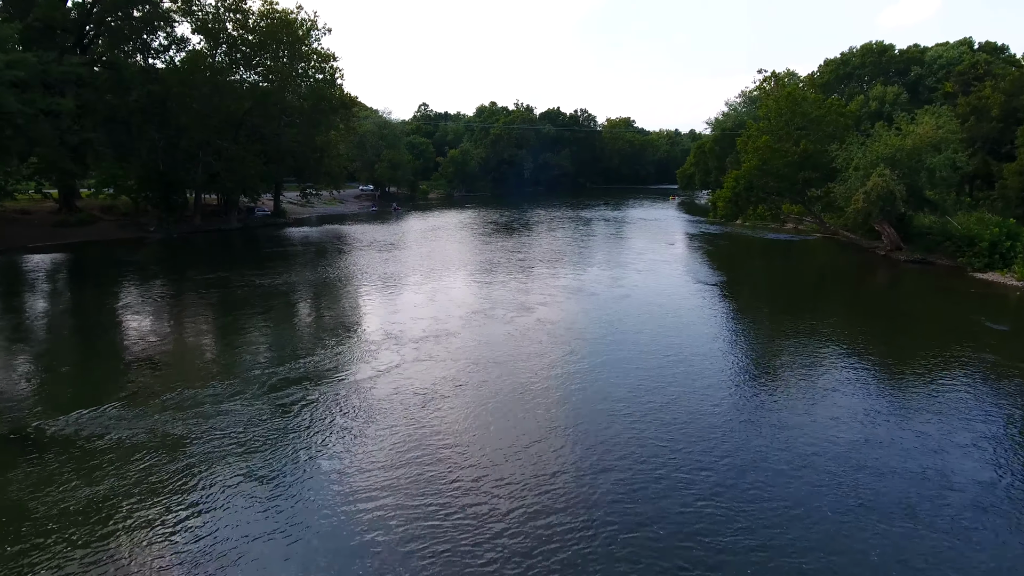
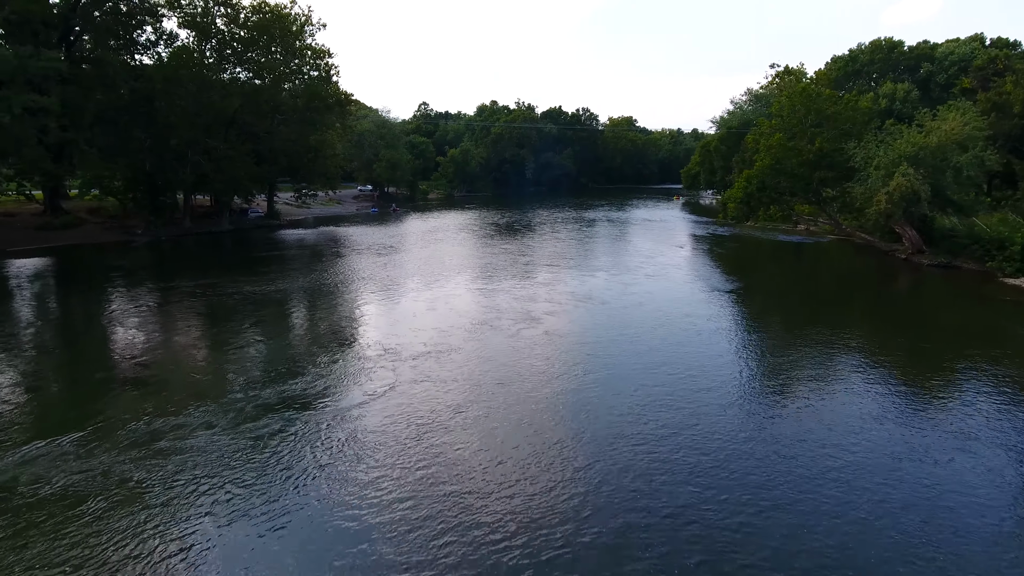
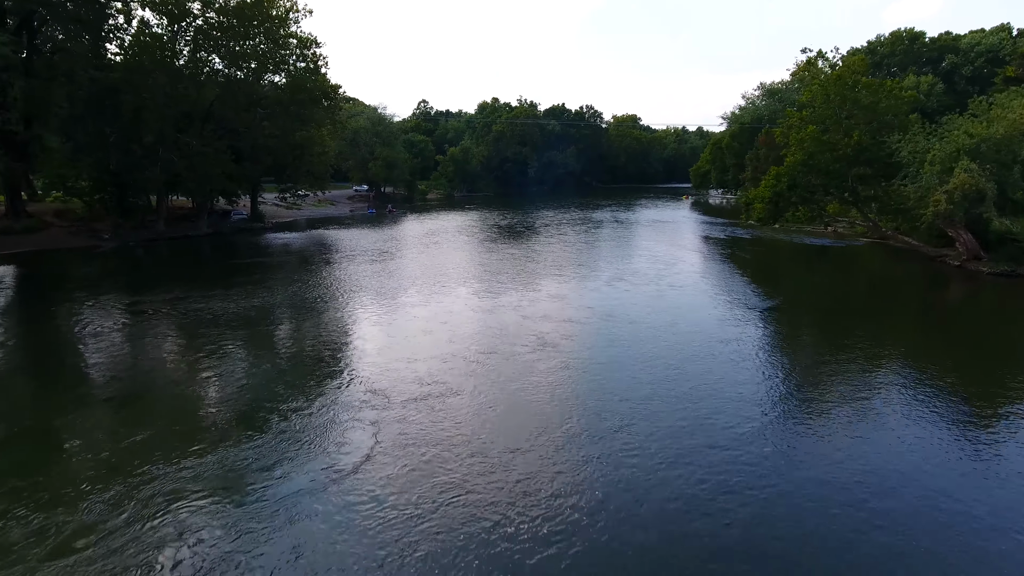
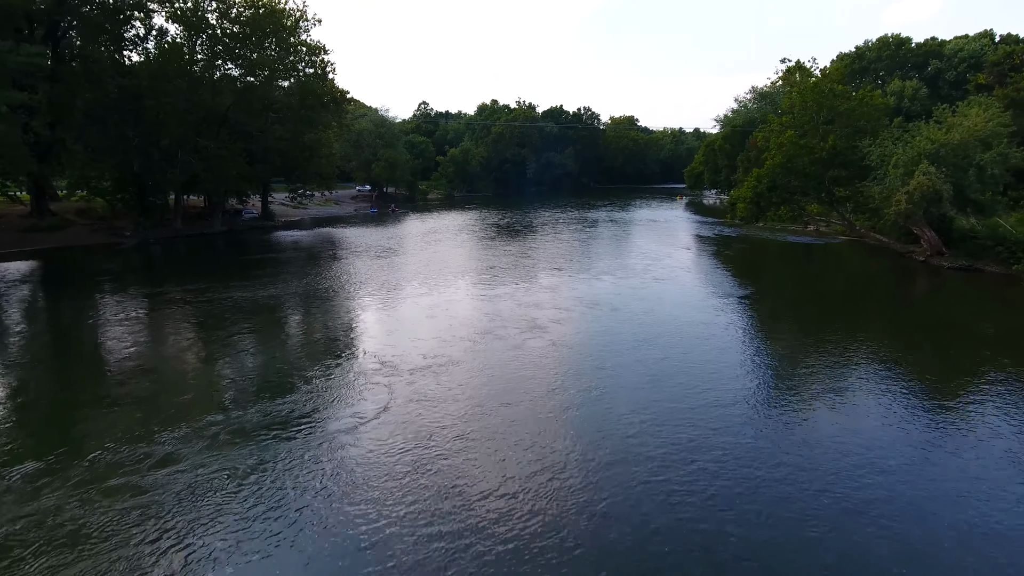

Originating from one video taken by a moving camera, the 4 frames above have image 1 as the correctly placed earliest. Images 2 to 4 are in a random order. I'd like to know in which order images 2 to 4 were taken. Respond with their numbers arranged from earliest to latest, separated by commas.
2, 4, 3
